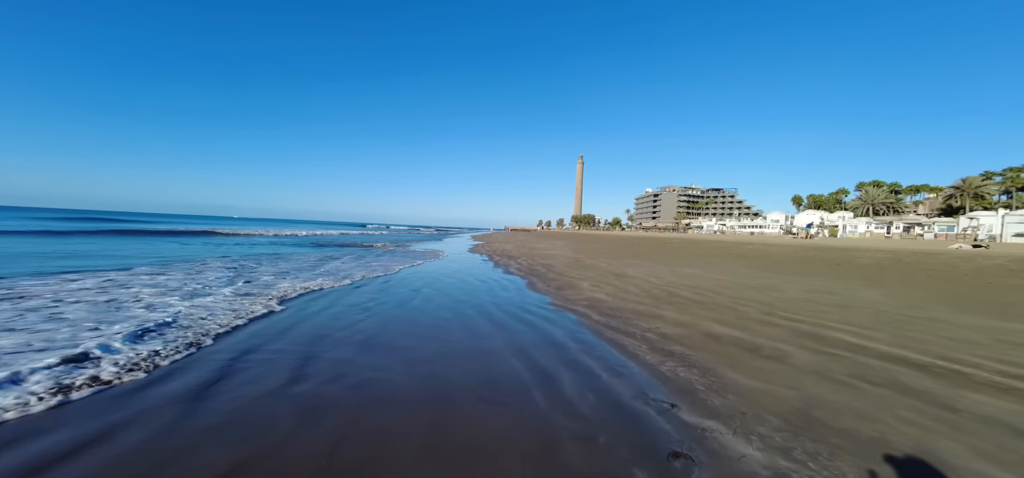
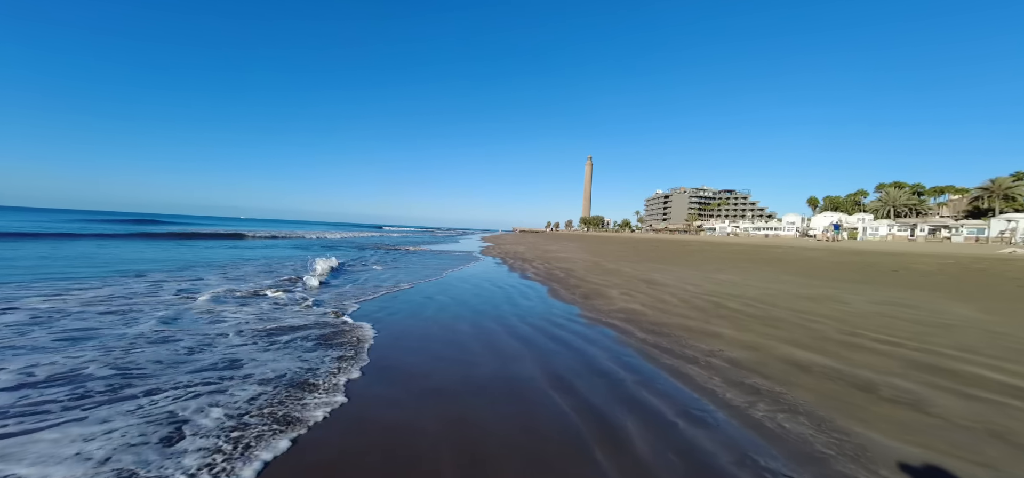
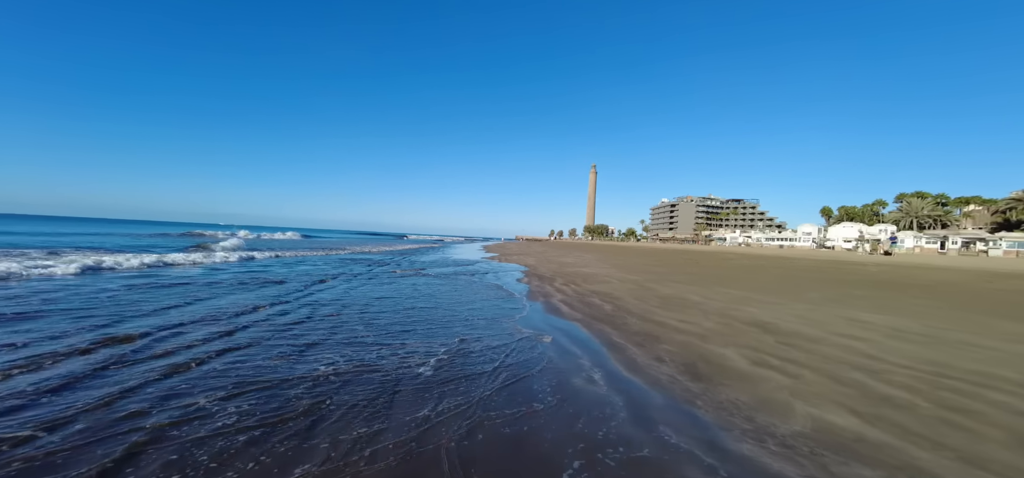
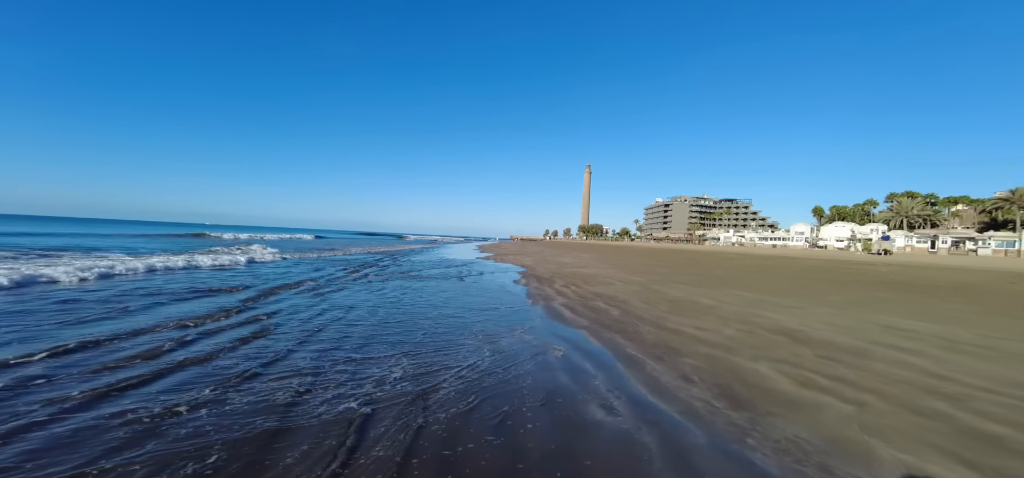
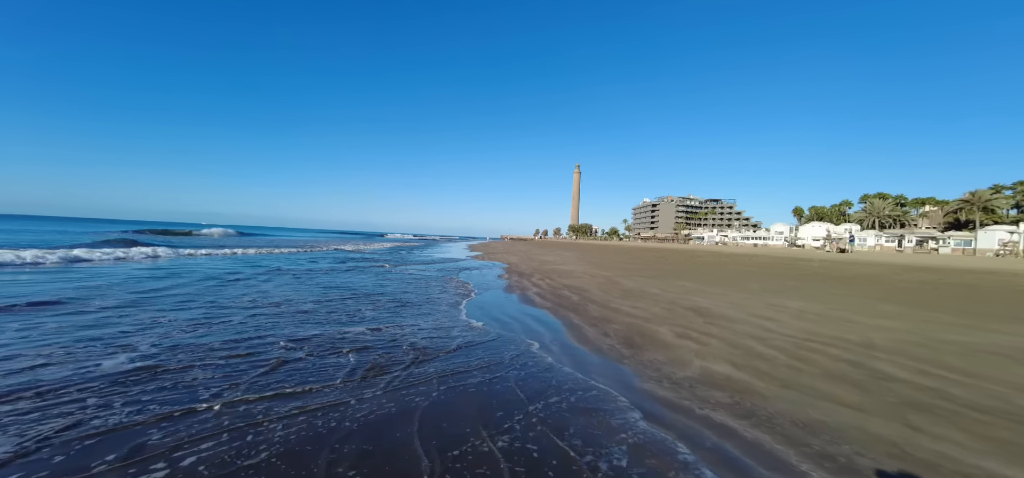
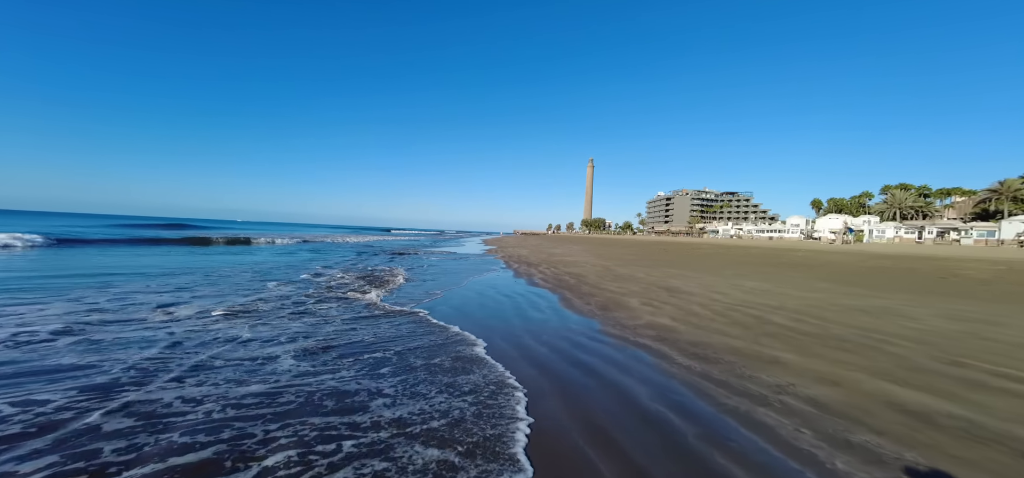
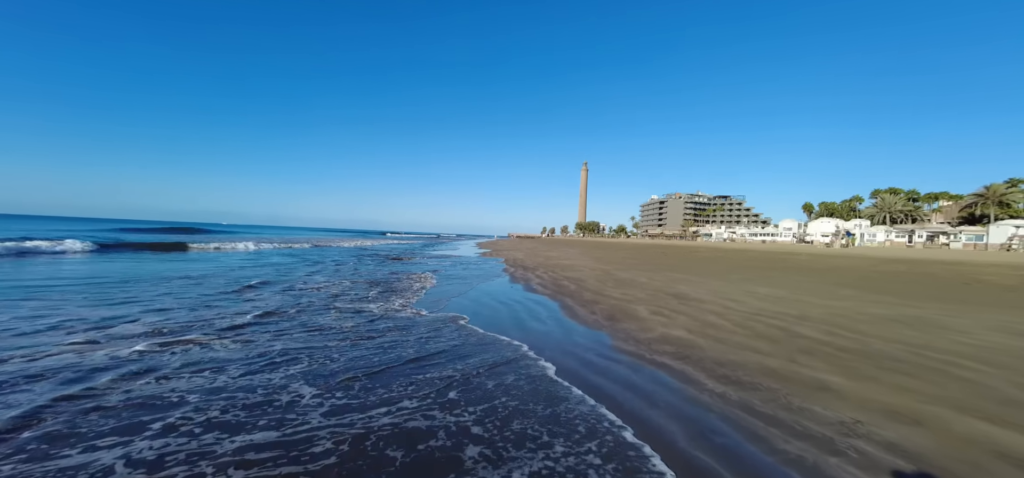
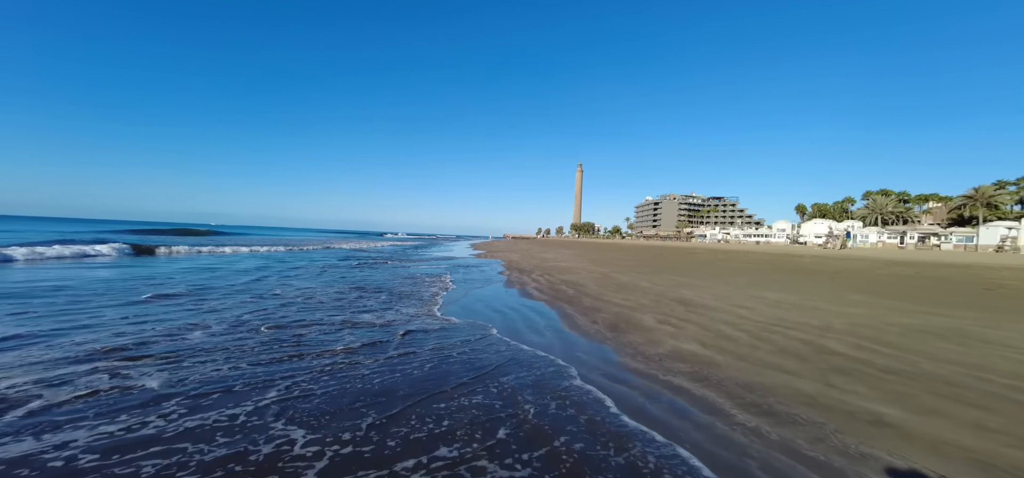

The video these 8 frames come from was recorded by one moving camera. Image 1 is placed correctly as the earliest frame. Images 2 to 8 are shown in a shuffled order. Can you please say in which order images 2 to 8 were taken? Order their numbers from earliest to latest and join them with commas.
2, 6, 7, 8, 5, 3, 4
